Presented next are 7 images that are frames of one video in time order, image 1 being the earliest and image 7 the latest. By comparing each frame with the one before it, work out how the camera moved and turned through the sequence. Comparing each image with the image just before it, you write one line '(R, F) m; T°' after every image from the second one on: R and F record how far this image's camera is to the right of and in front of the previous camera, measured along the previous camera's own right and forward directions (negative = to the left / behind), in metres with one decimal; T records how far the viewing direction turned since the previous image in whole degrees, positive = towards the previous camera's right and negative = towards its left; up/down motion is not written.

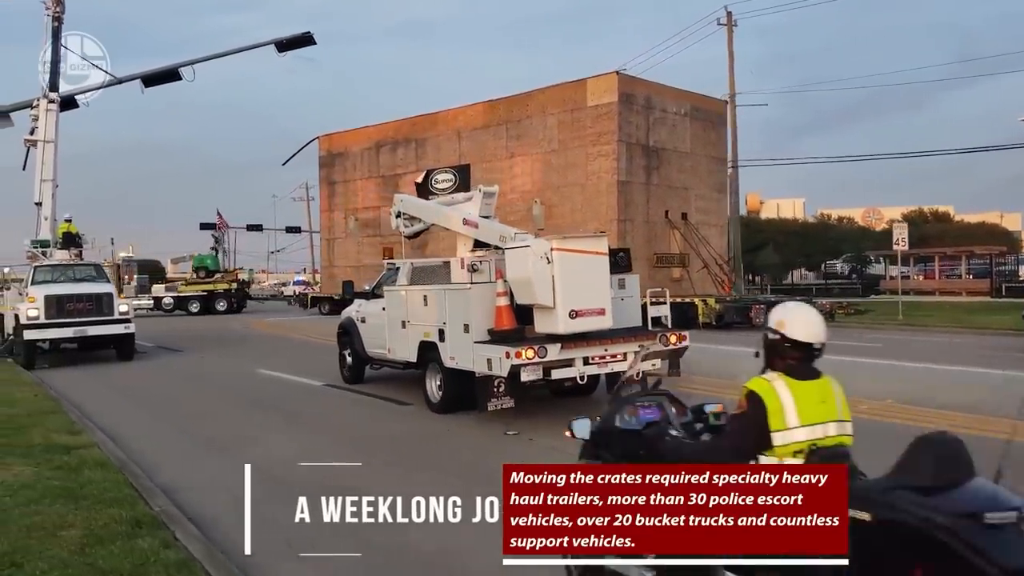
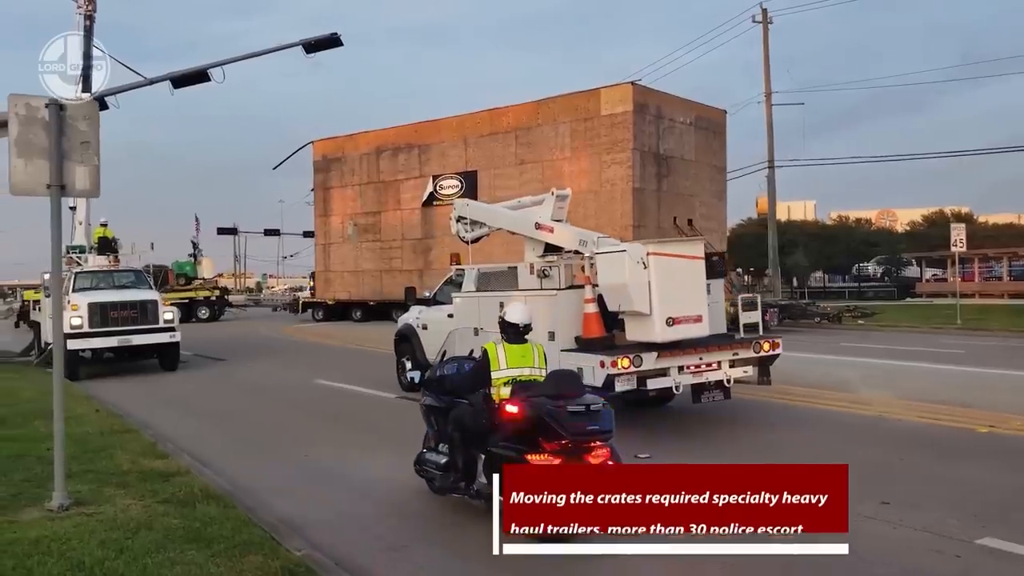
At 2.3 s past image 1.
(-1.1, +0.8) m; 0°
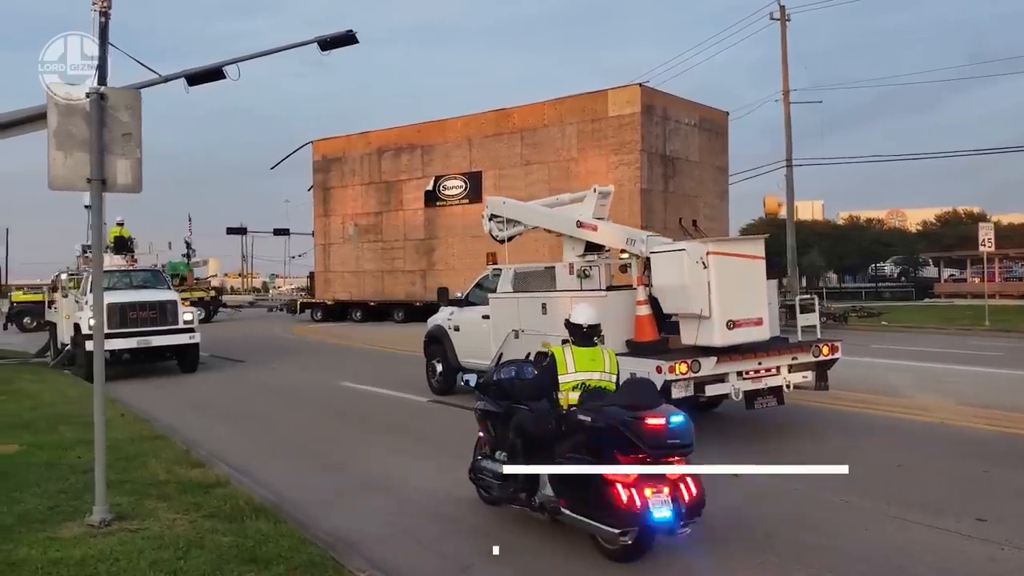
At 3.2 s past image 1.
(-0.4, +0.4) m; 0°
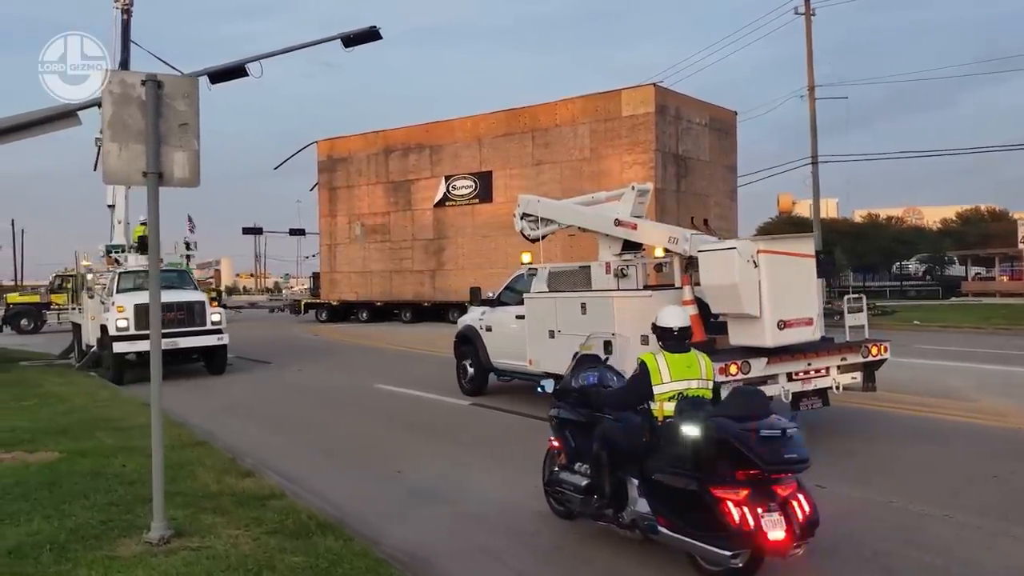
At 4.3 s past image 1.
(-0.4, +0.4) m; -1°
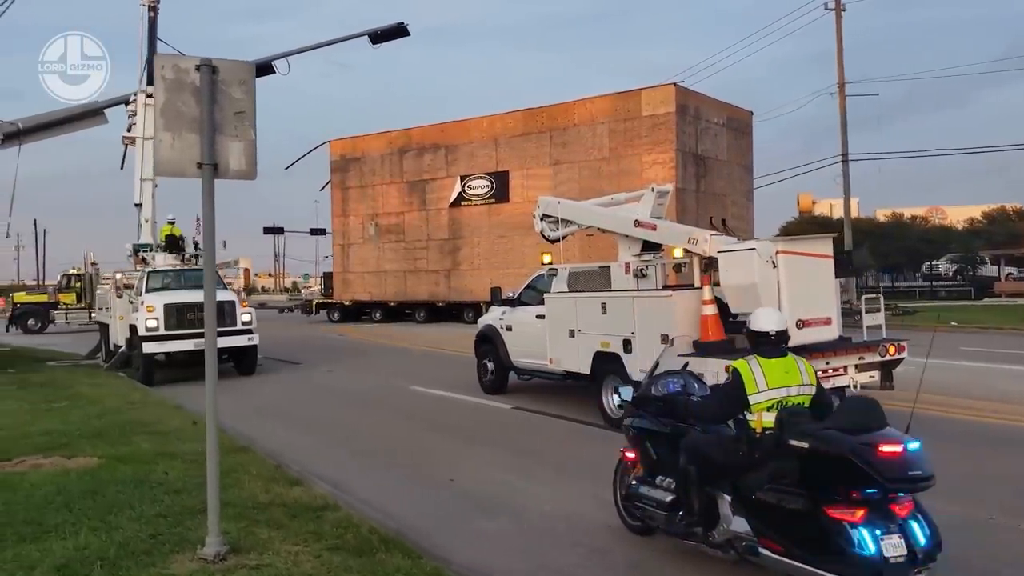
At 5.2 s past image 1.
(-0.3, +0.4) m; -1°
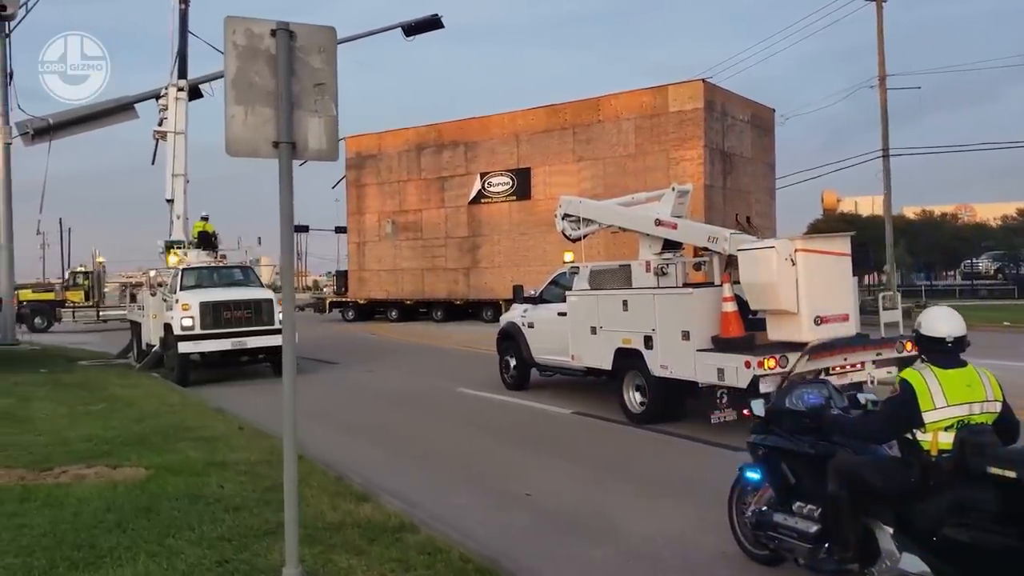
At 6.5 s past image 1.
(-0.5, +0.6) m; -1°
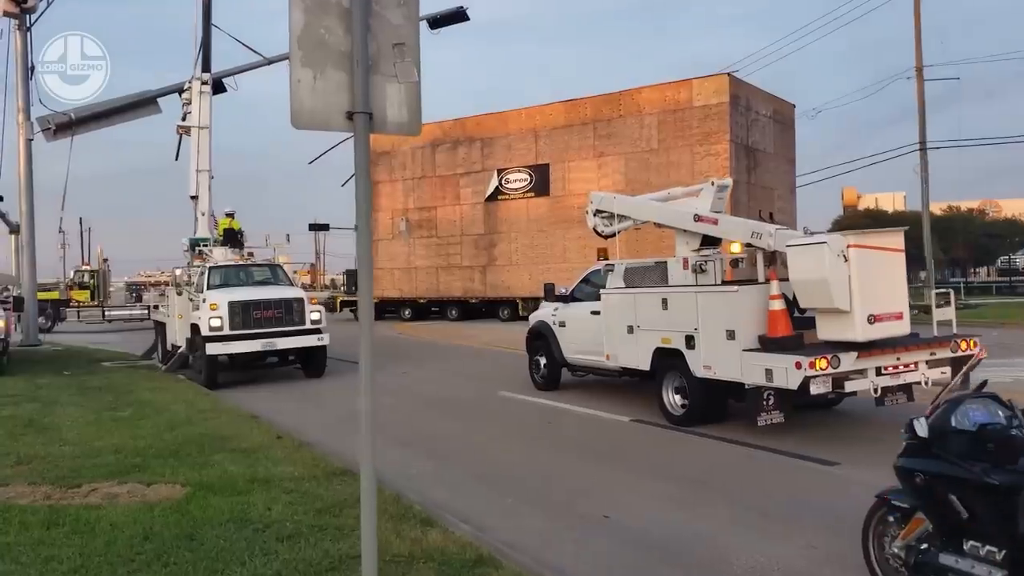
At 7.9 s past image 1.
(-0.4, +0.7) m; -1°
